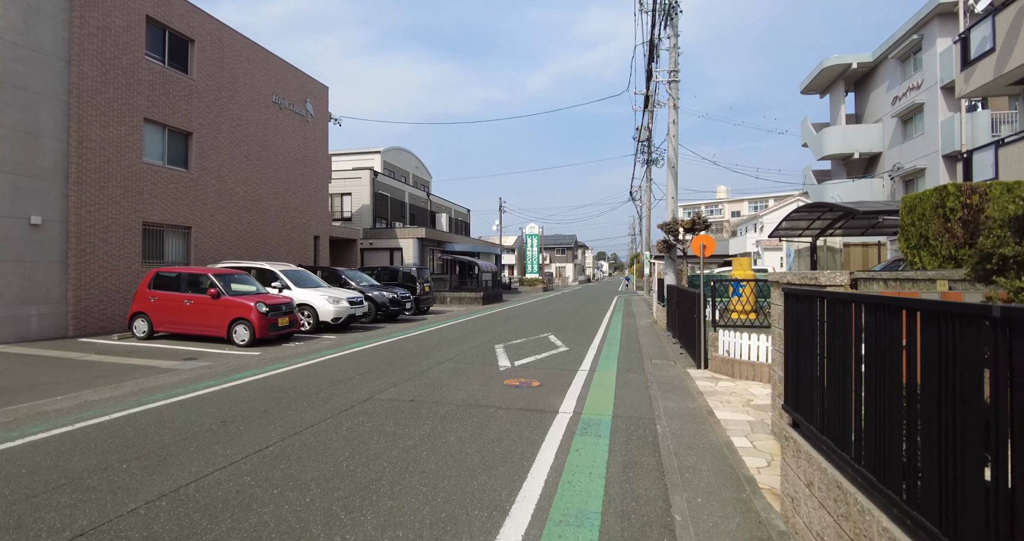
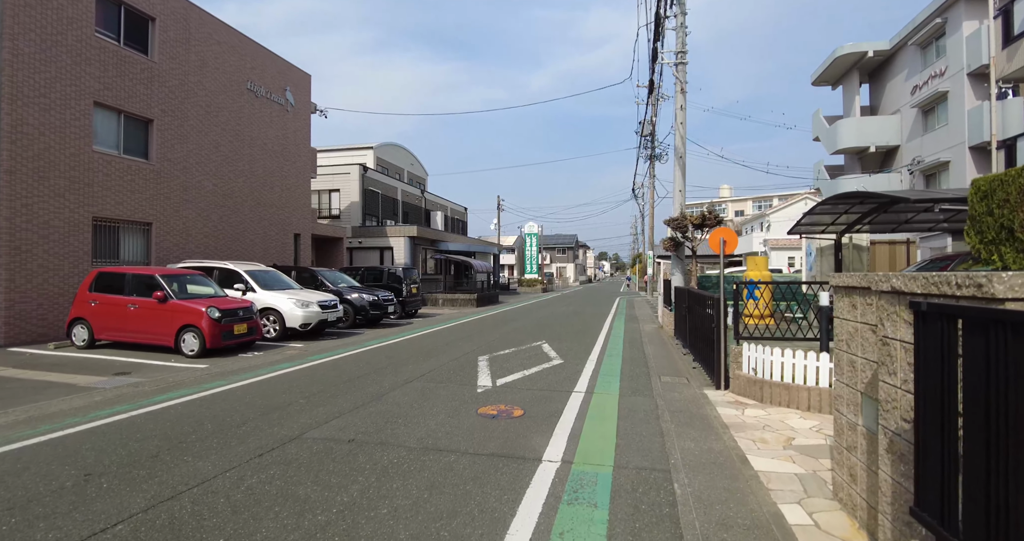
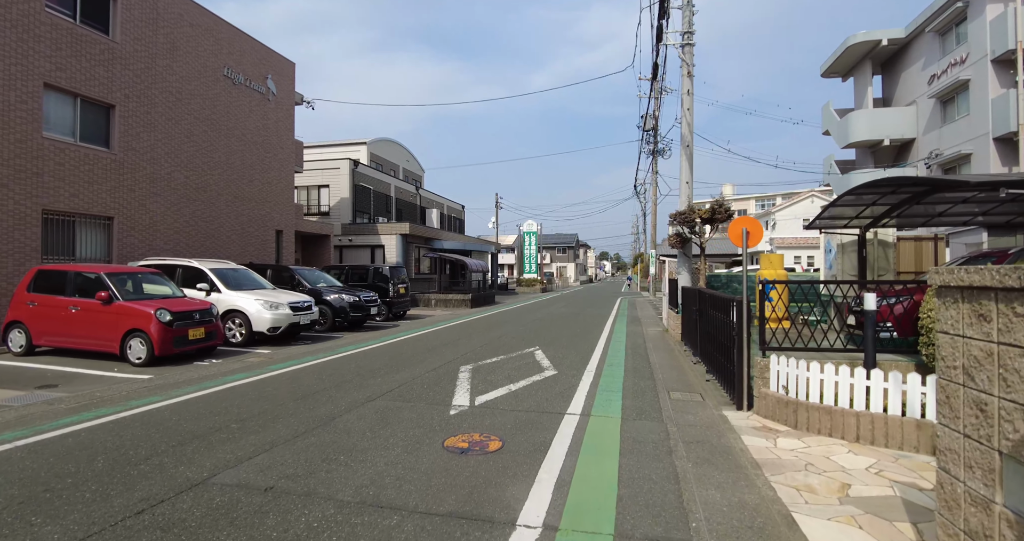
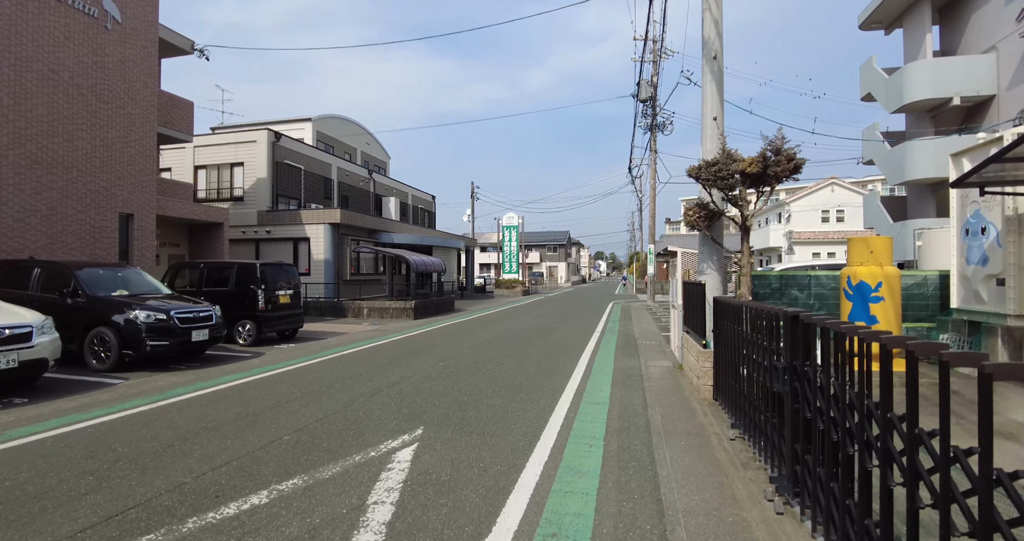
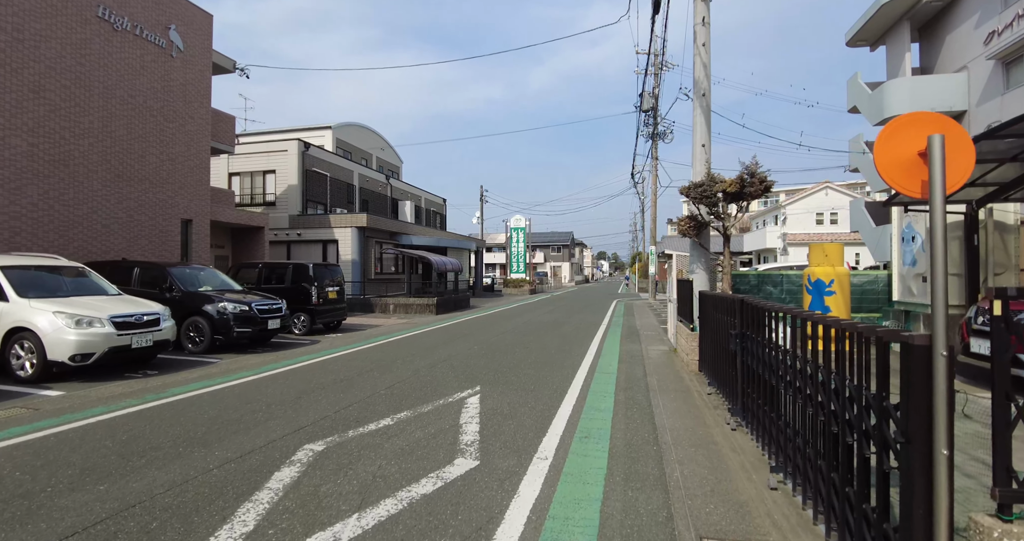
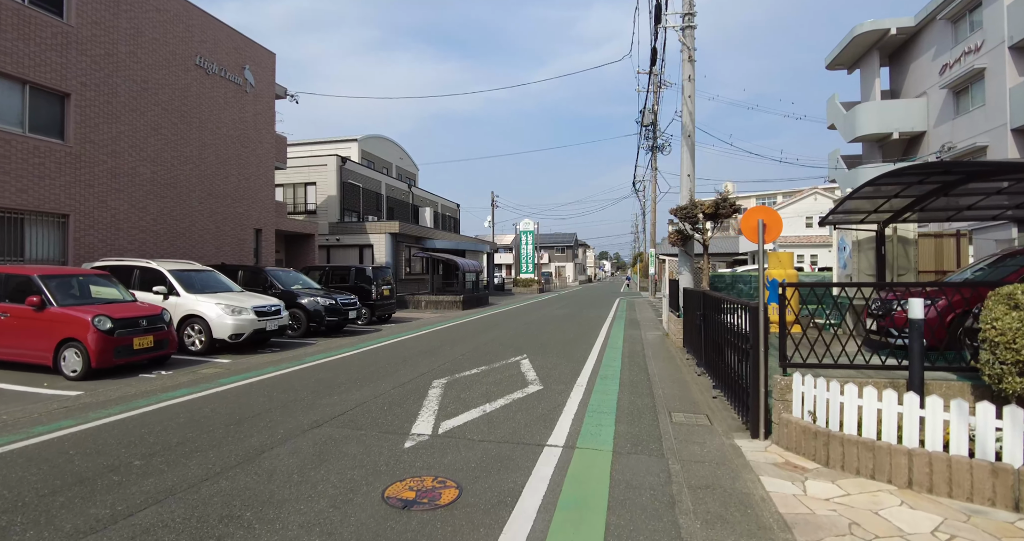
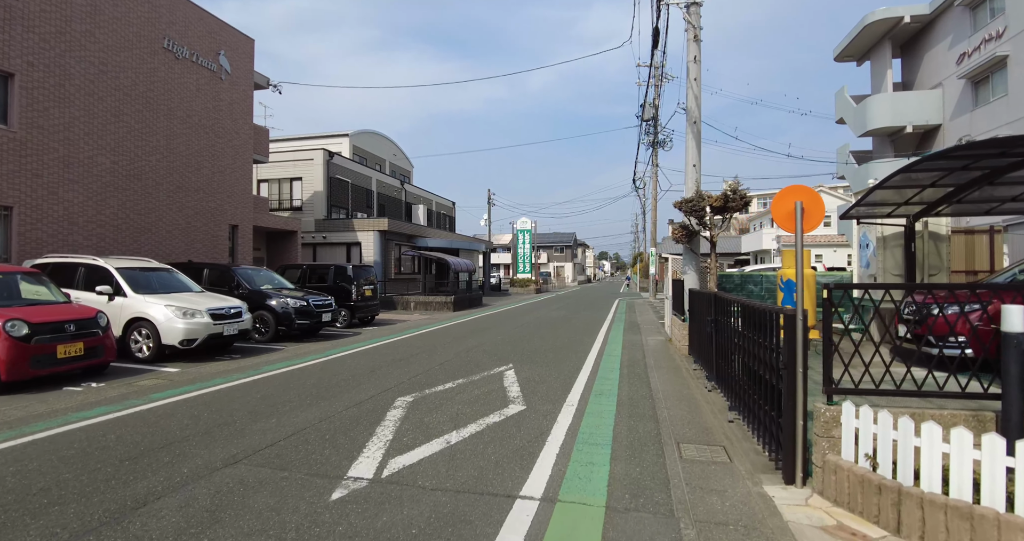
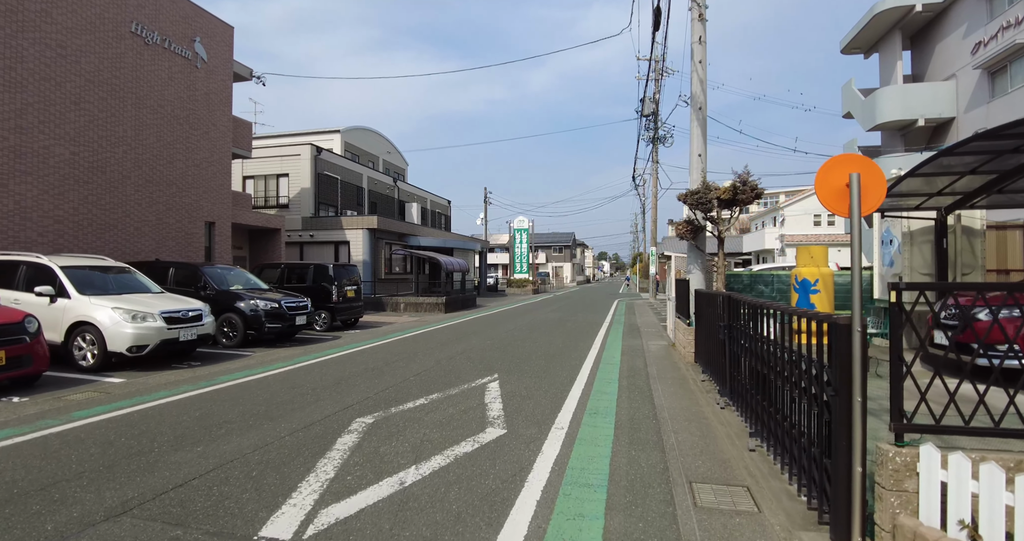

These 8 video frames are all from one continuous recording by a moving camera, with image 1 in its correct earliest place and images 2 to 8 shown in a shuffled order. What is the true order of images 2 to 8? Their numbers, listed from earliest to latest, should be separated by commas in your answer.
2, 3, 6, 7, 8, 5, 4
